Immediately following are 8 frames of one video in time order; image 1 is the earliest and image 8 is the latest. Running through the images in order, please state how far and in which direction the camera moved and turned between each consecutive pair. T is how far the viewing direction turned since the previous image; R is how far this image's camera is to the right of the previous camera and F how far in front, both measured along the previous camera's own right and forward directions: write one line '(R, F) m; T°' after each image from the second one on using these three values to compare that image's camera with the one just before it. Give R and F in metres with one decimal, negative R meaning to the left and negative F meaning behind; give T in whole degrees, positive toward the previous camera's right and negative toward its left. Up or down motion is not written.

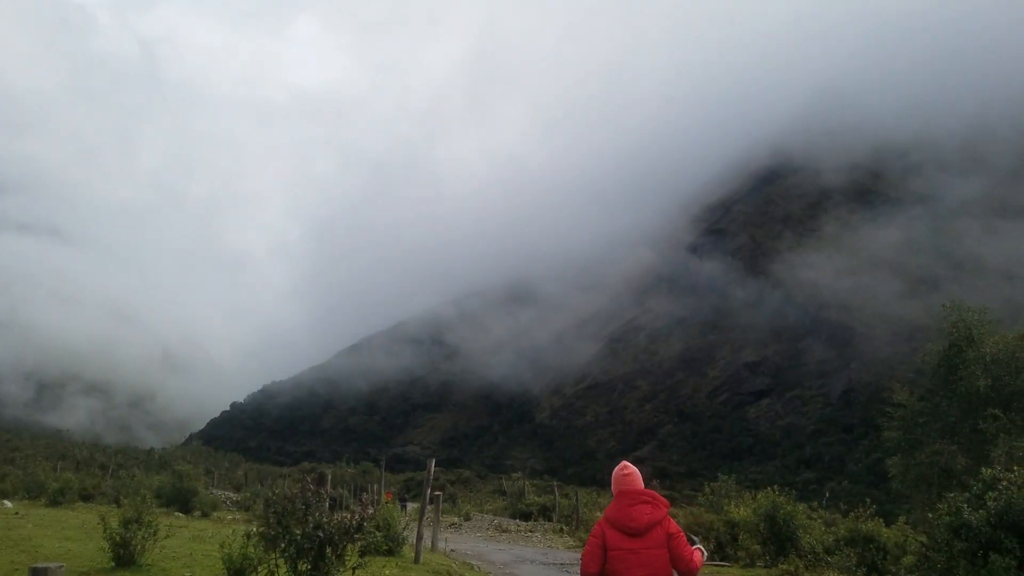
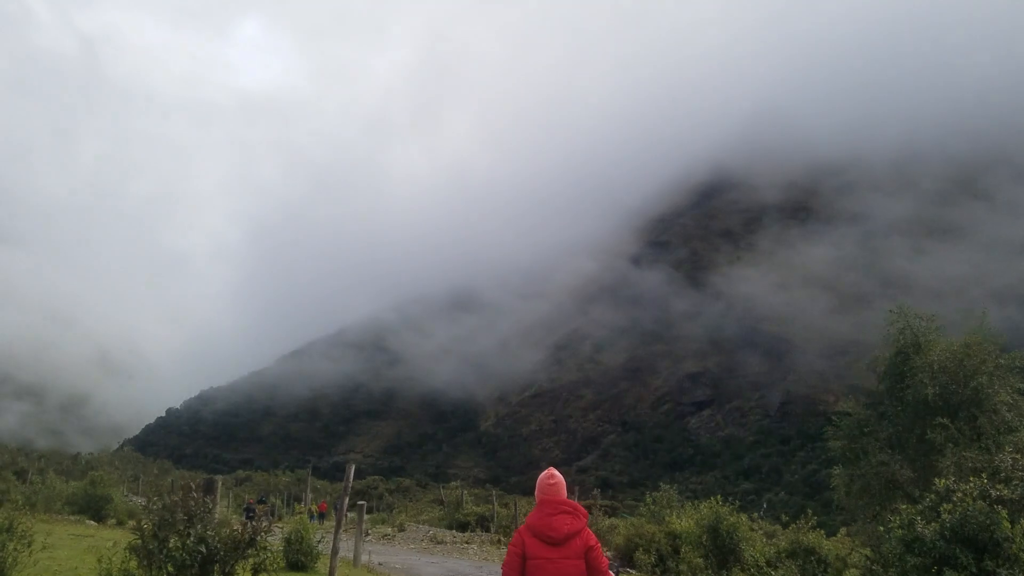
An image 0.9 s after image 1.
(+0.3, +0.7) m; +4°
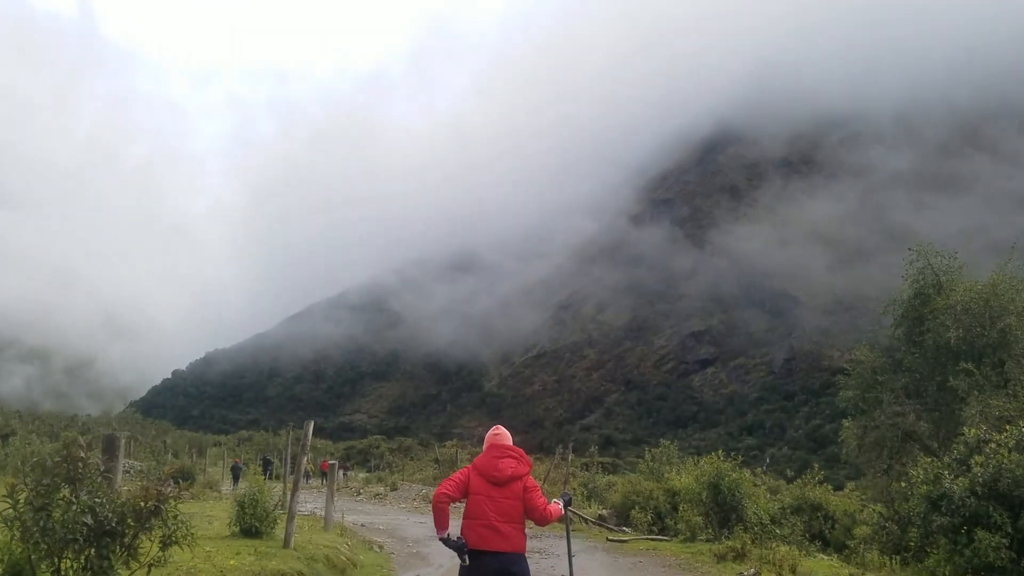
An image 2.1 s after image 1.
(+0.4, +1.4) m; 0°
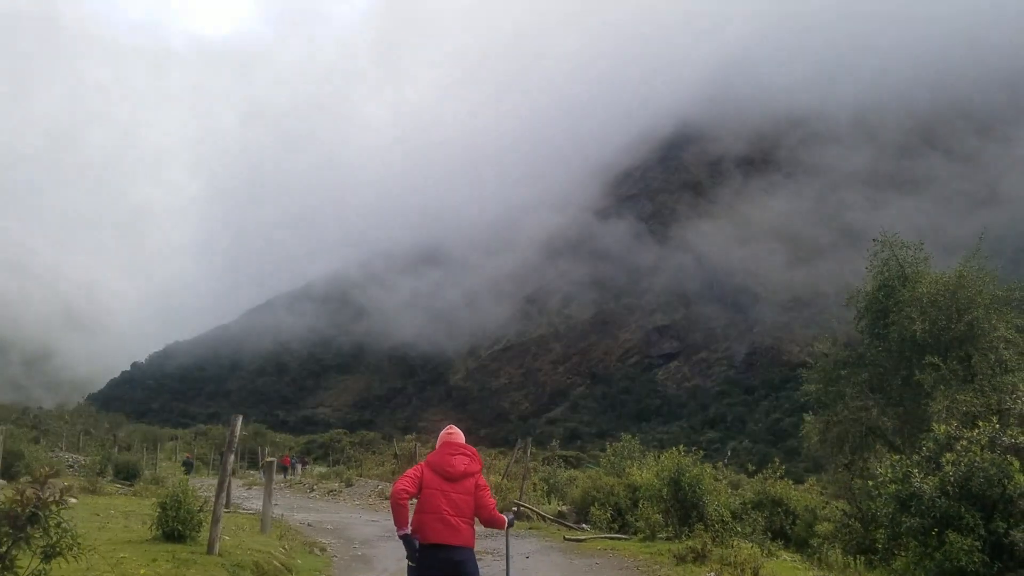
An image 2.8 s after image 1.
(+0.2, +0.8) m; +2°
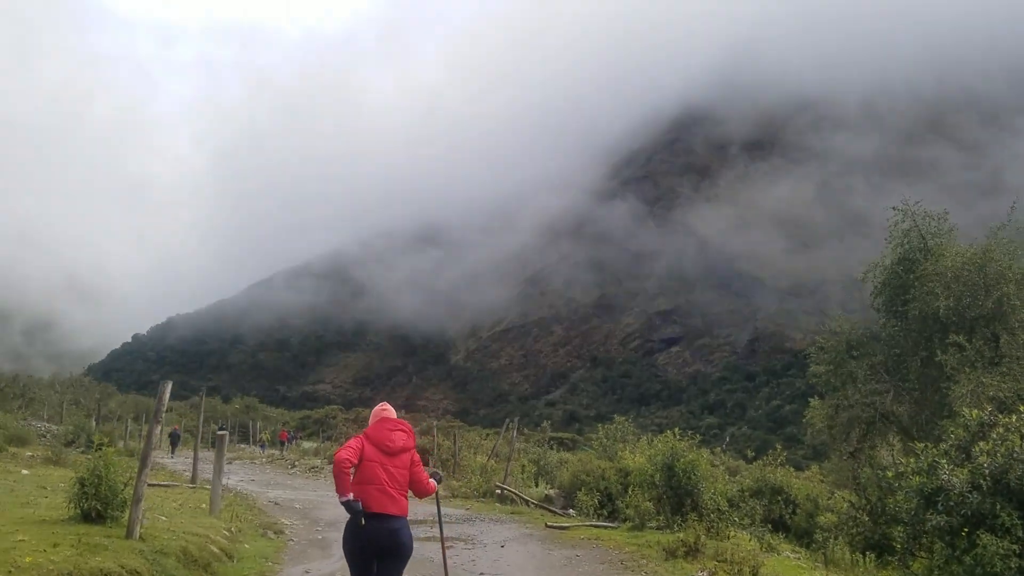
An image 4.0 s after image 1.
(+0.3, +1.3) m; 0°
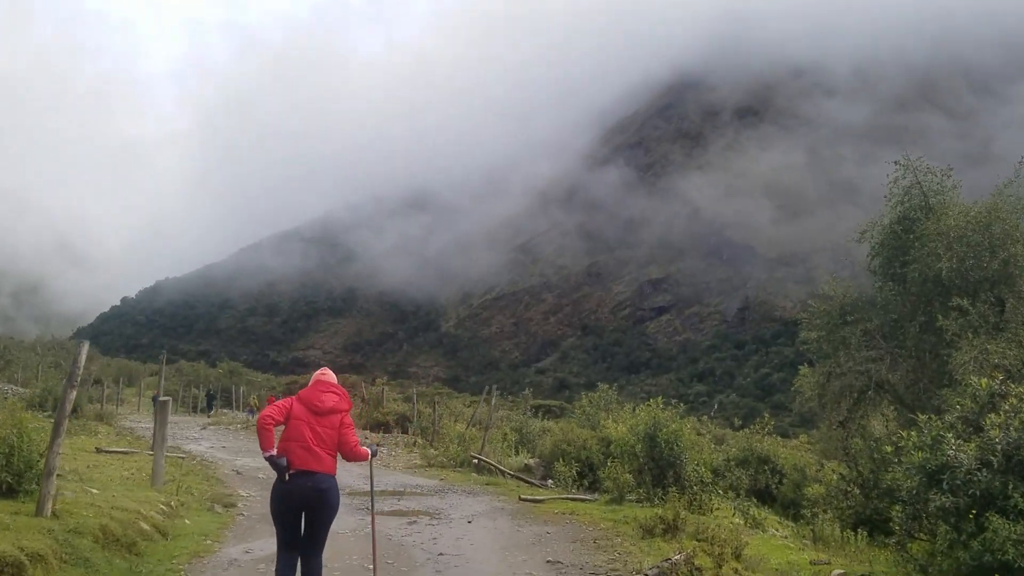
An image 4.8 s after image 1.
(+0.3, +0.9) m; +1°
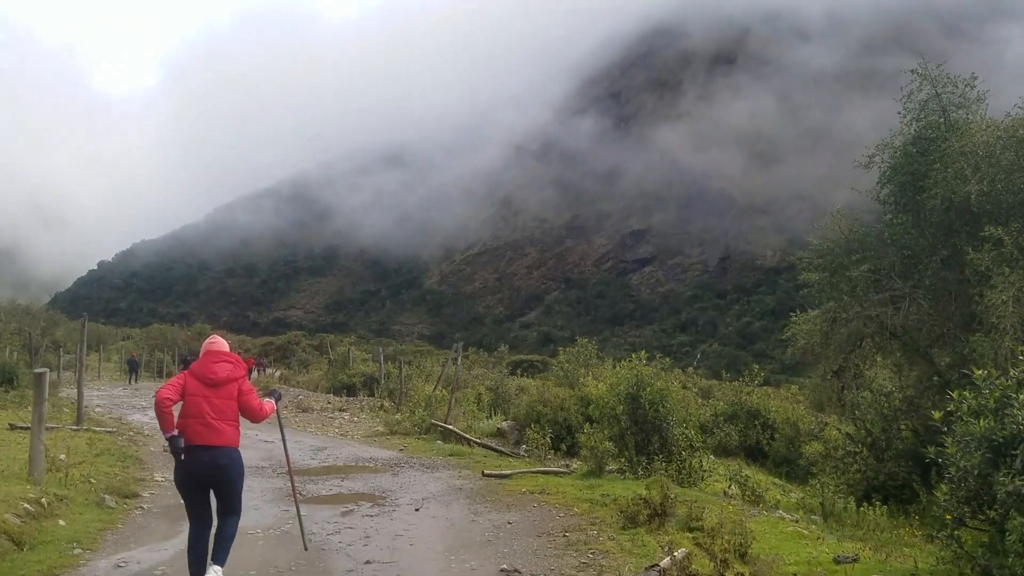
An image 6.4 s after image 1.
(+0.4, +1.9) m; +1°
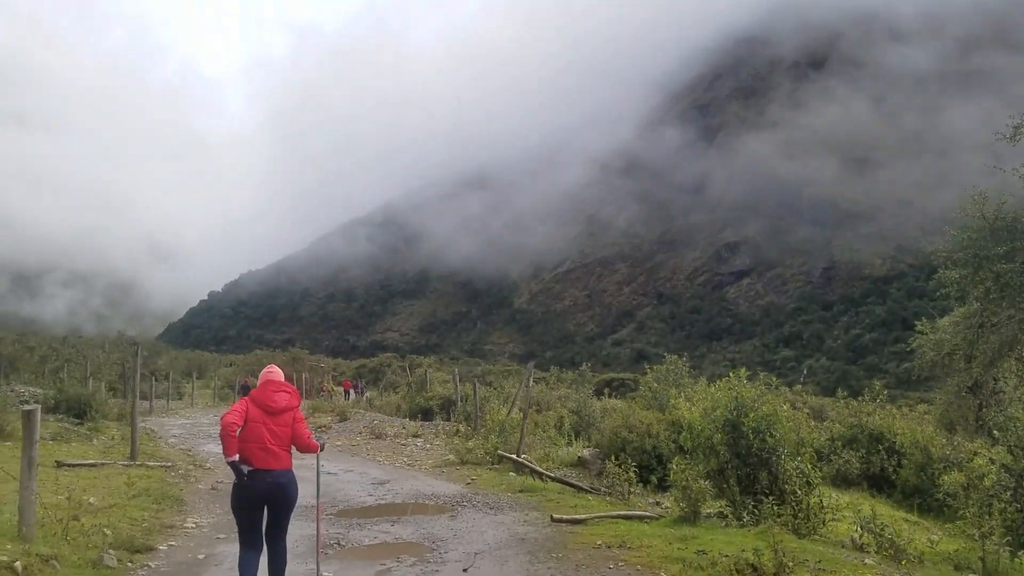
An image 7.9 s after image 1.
(+0.3, +1.7) m; -6°
